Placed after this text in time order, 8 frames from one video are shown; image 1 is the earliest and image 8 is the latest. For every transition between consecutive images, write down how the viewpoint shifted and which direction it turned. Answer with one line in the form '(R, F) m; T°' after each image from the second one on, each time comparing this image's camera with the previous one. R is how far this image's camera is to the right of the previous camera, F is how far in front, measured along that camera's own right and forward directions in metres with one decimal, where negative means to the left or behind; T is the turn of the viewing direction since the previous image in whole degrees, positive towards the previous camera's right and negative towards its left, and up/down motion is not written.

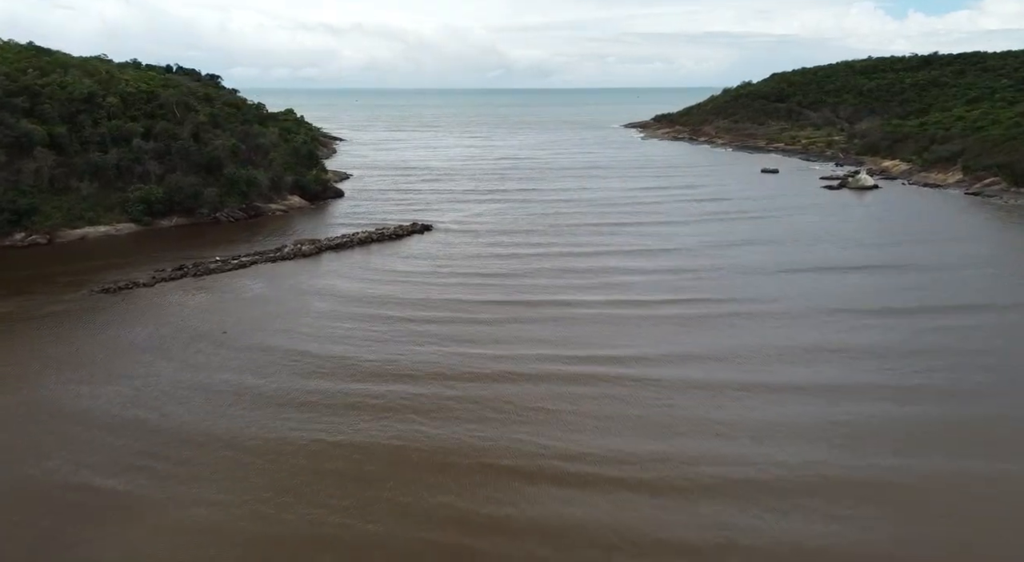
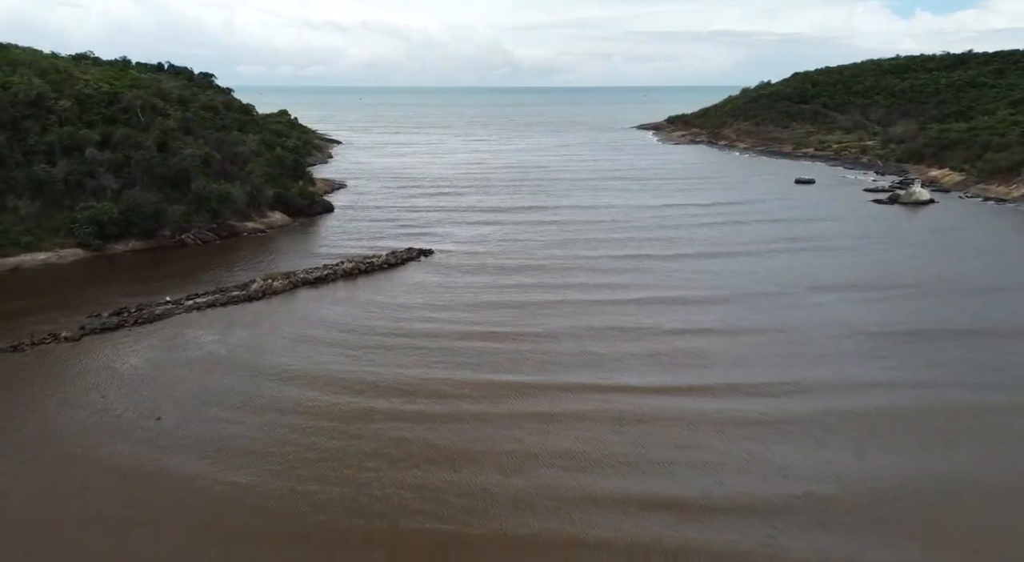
(-0.4, +5.5) m; 0°
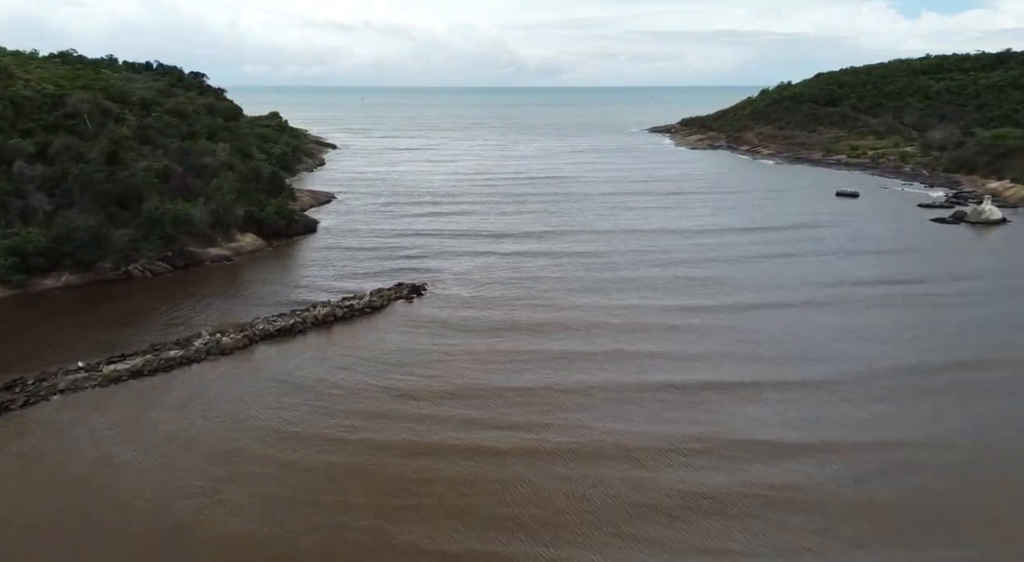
(-0.4, +5.8) m; 0°
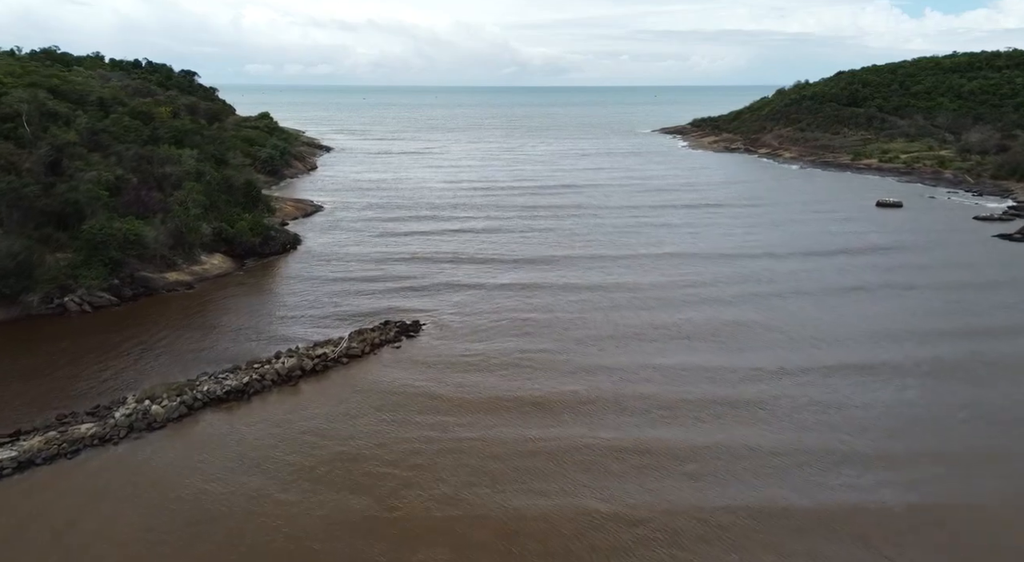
(-0.3, +4.8) m; 0°
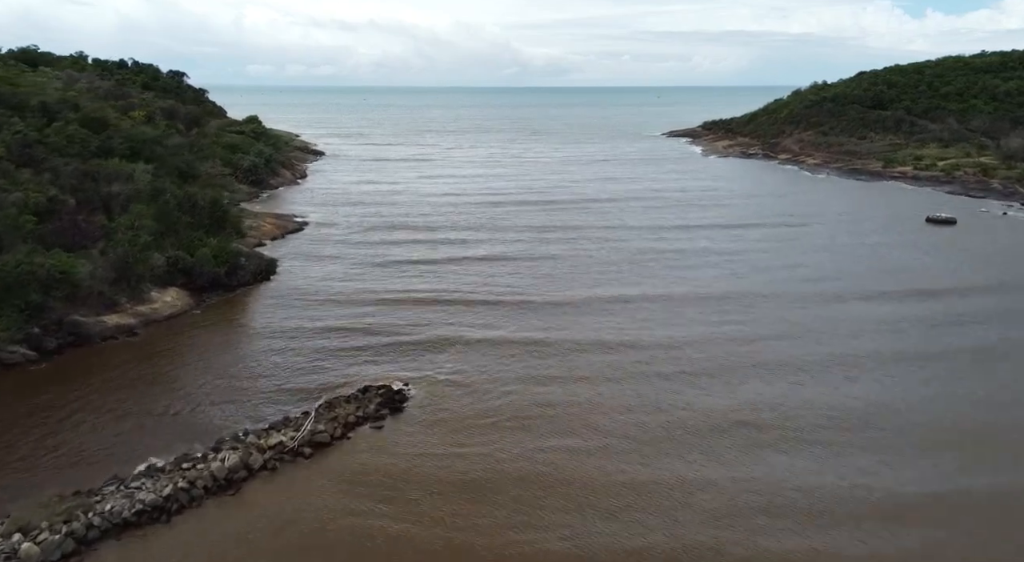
(-0.3, +4.8) m; 0°
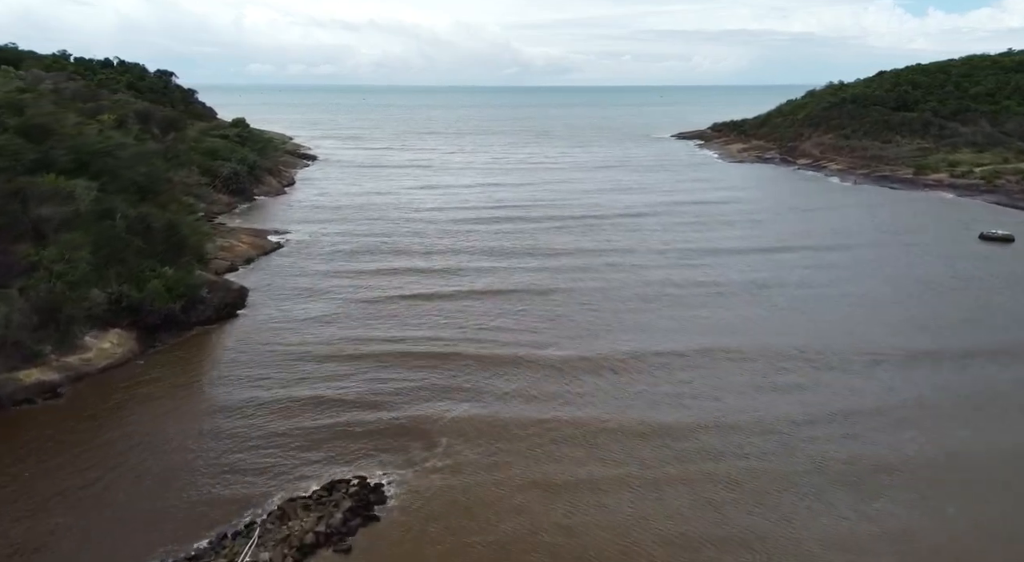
(-0.2, +4.3) m; 0°
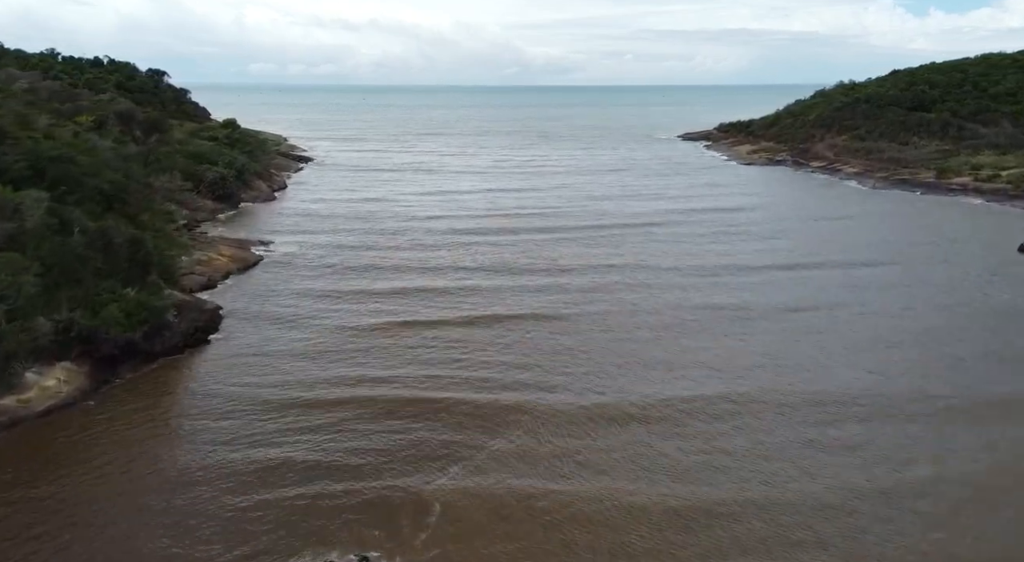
(-0.1, +2.7) m; 0°
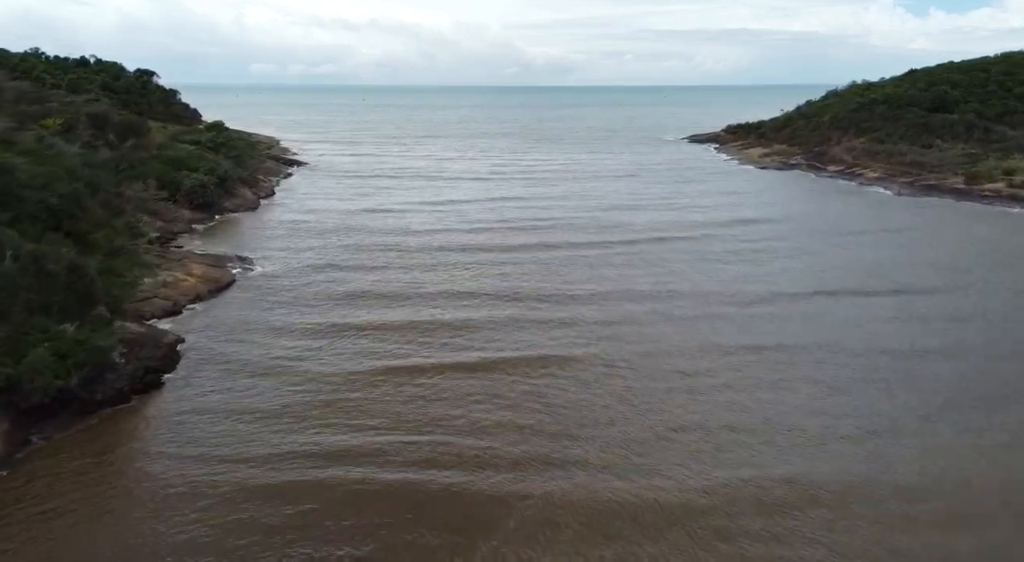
(-0.1, +3.3) m; 0°
